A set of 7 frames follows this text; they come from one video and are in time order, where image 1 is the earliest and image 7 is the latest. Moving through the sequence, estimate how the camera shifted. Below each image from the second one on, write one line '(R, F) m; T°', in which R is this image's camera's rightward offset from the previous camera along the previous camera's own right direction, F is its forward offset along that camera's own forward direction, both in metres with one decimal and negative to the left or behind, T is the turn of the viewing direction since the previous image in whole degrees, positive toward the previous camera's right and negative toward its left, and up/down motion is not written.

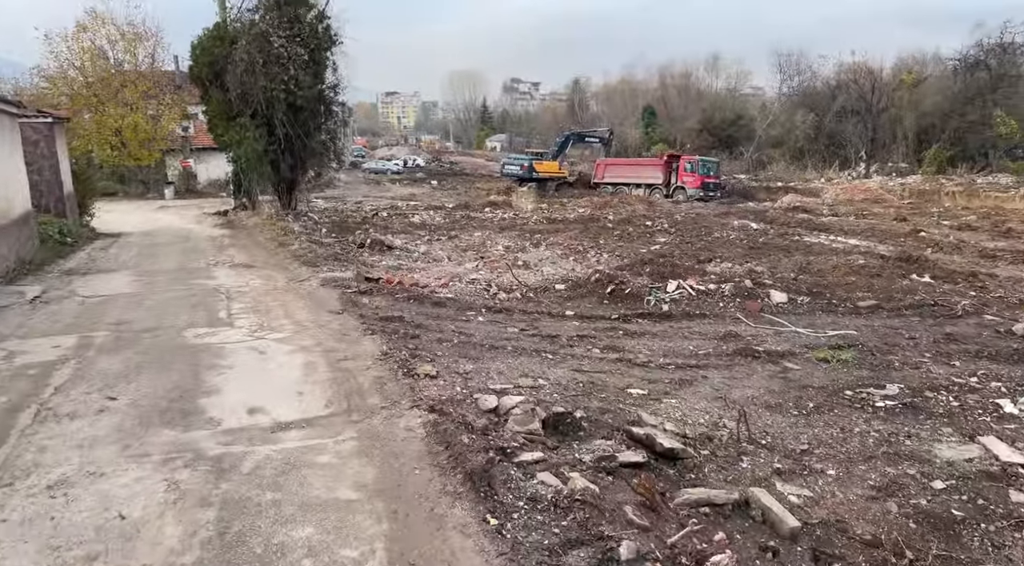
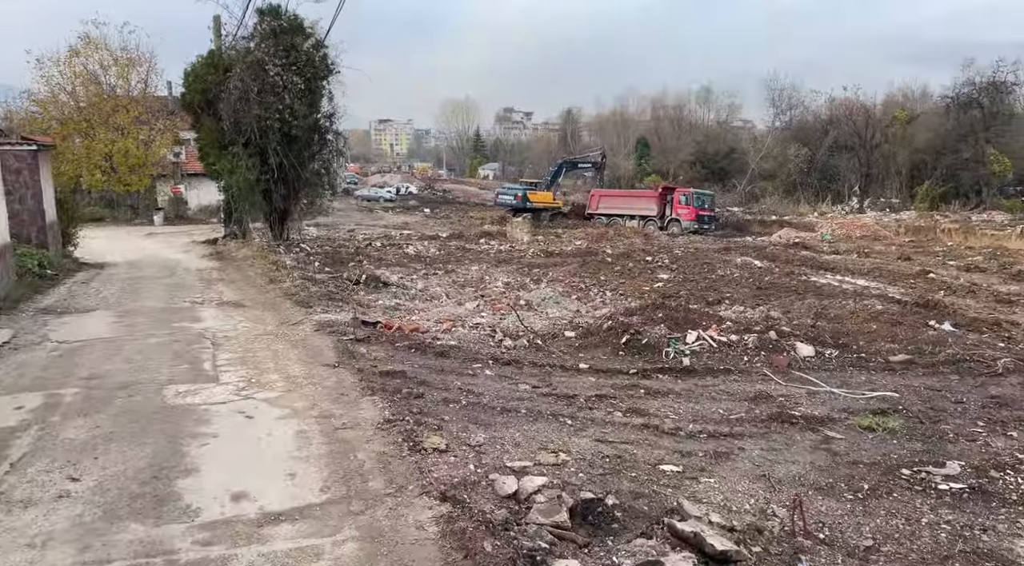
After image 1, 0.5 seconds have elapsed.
(-0.2, +0.6) m; +1°
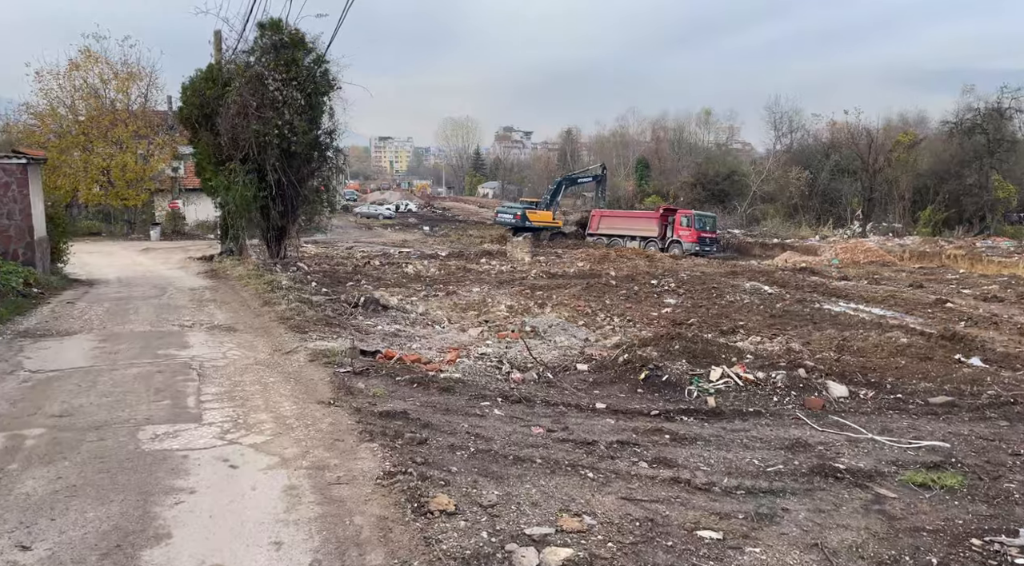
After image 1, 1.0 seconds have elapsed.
(-0.1, +0.5) m; 0°
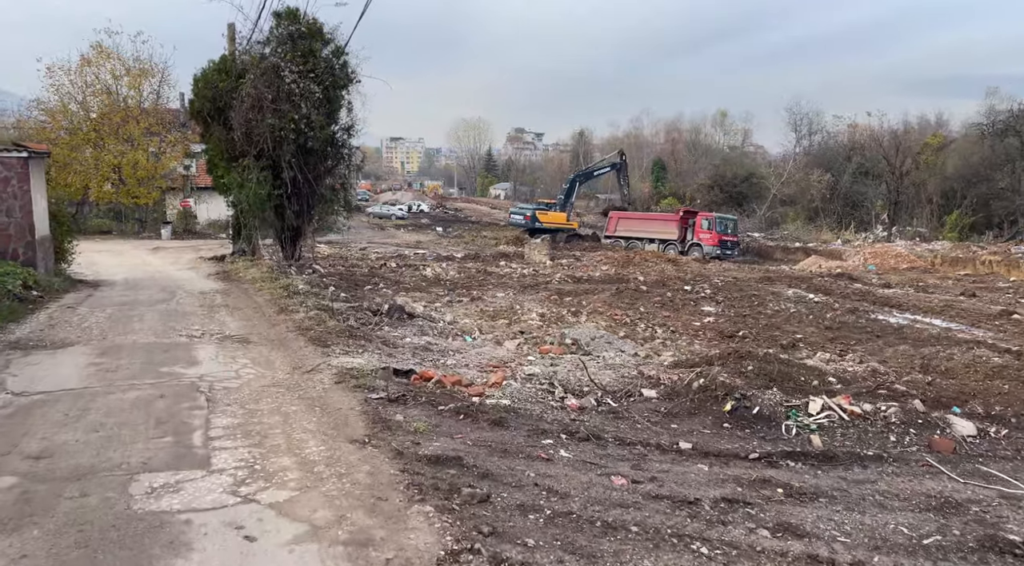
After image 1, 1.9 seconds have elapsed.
(-0.4, +1.1) m; -1°
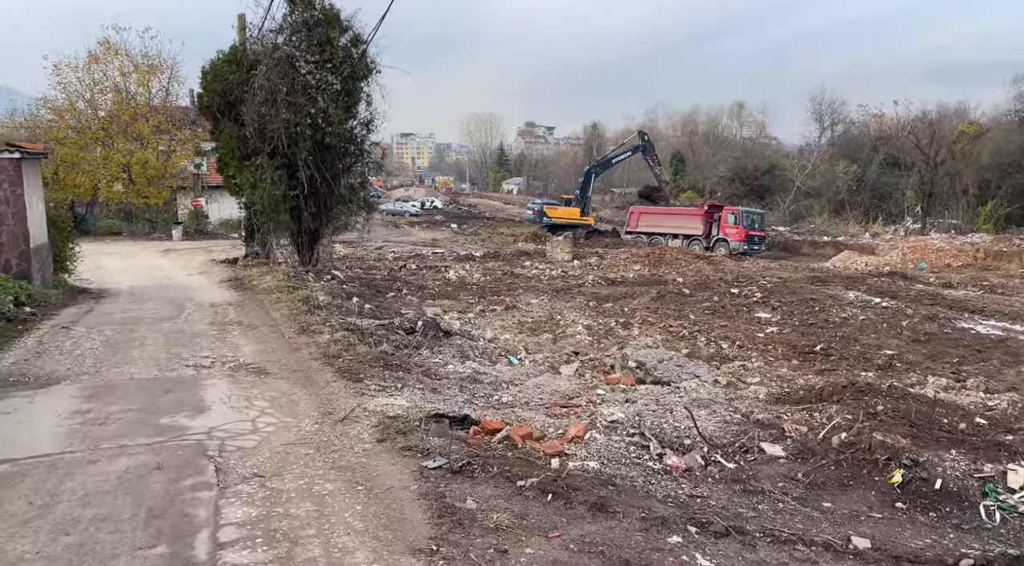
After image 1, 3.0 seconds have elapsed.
(-0.5, +1.5) m; -1°
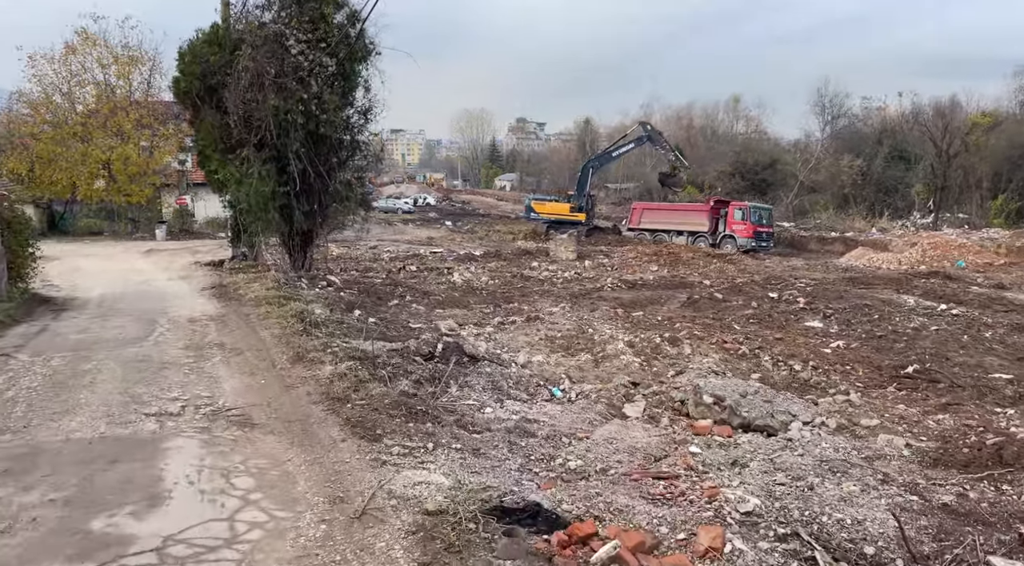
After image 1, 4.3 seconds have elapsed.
(-0.6, +1.9) m; +1°
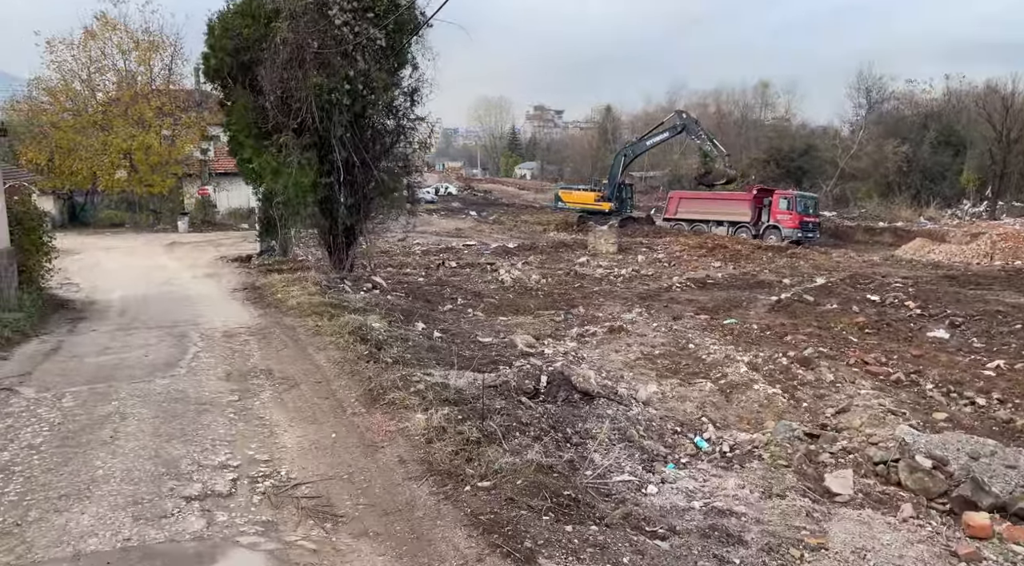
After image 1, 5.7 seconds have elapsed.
(-1.0, +1.9) m; -1°
